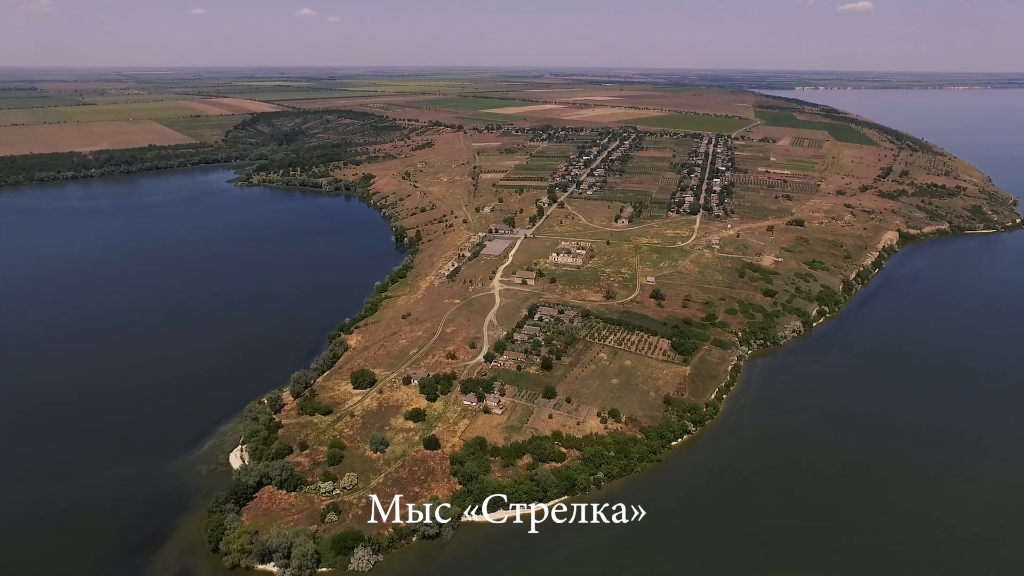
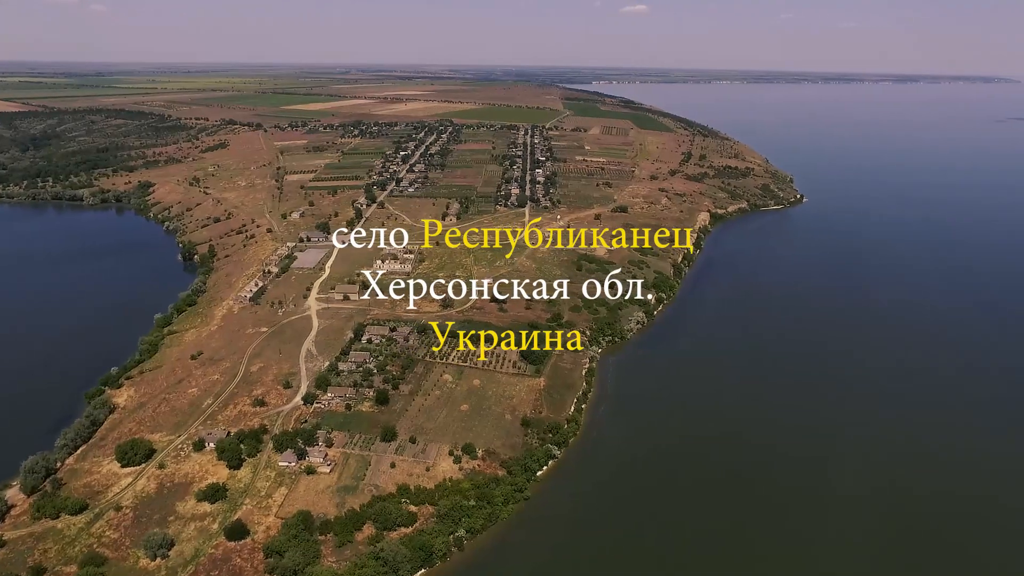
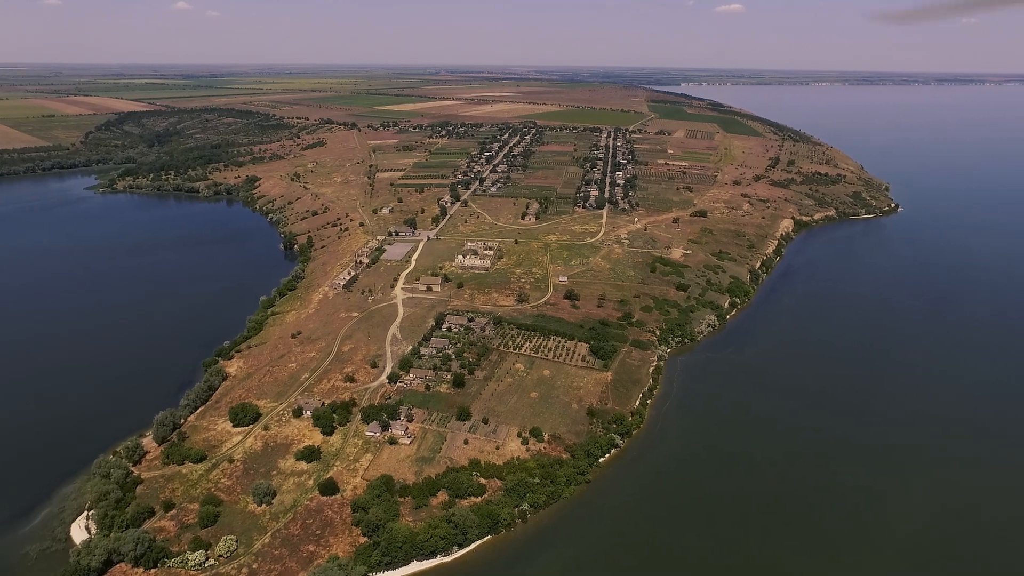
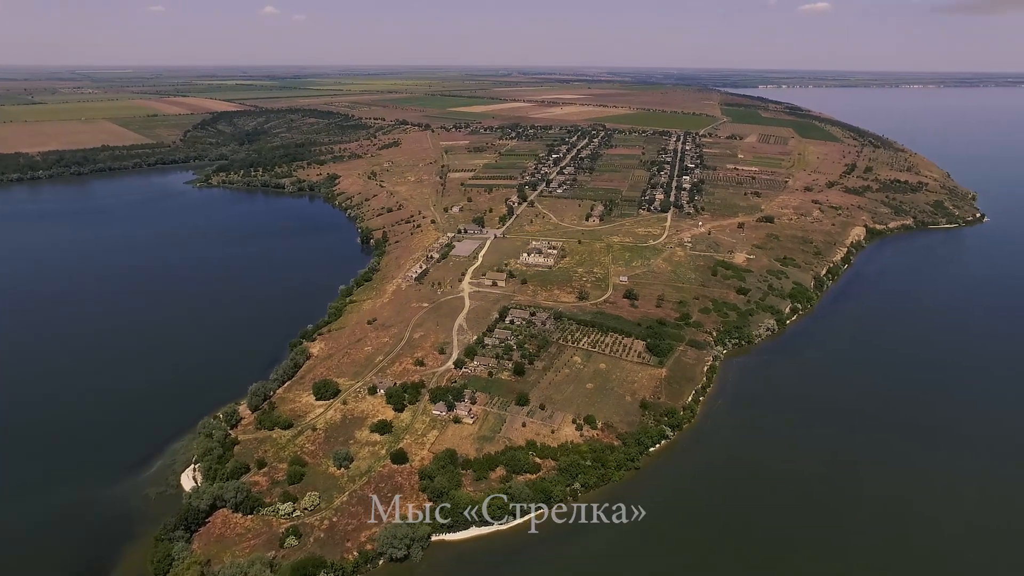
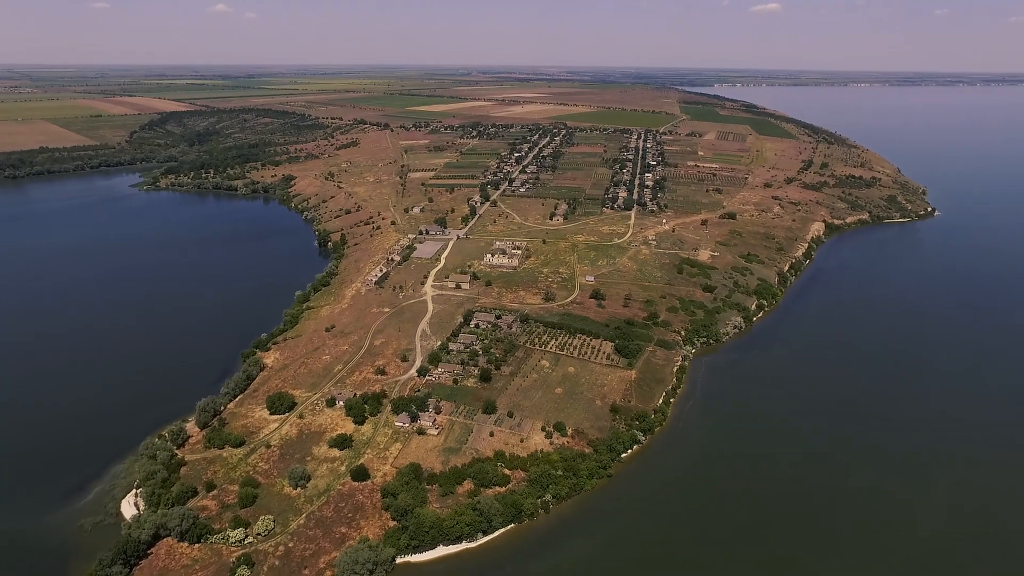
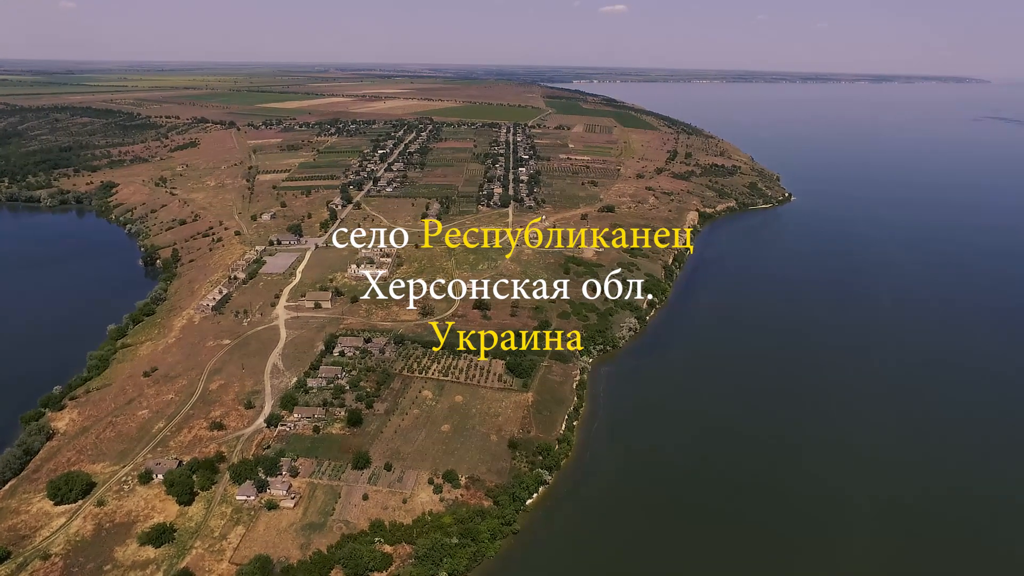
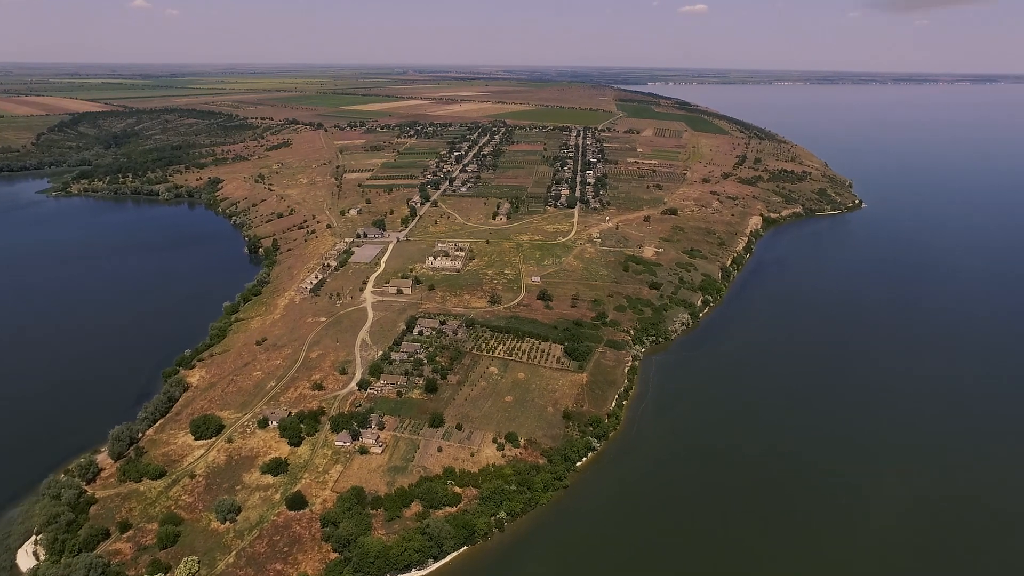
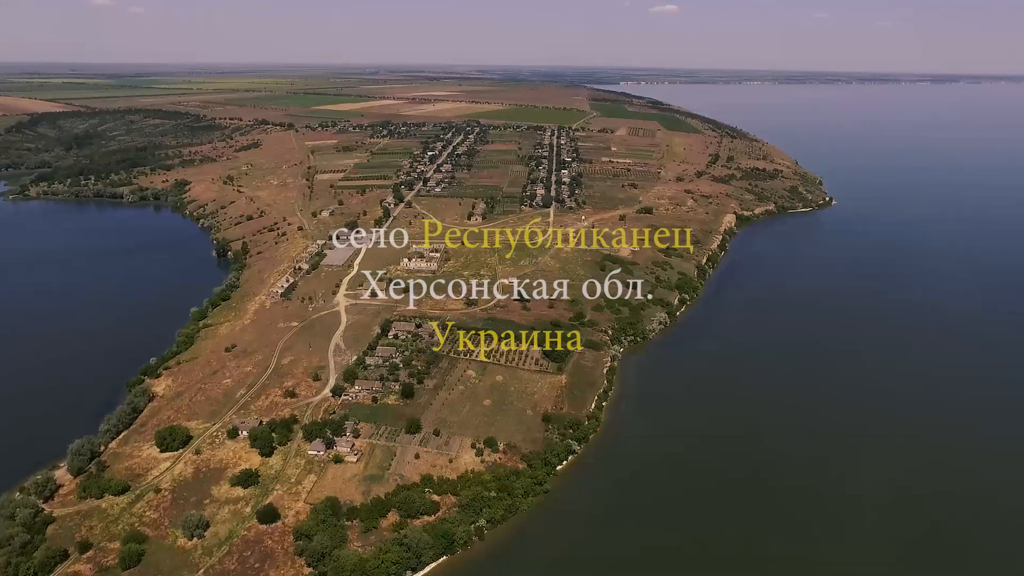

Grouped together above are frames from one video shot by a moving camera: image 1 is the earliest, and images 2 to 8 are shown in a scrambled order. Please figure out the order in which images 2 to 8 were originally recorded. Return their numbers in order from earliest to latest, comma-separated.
4, 5, 3, 7, 8, 2, 6
